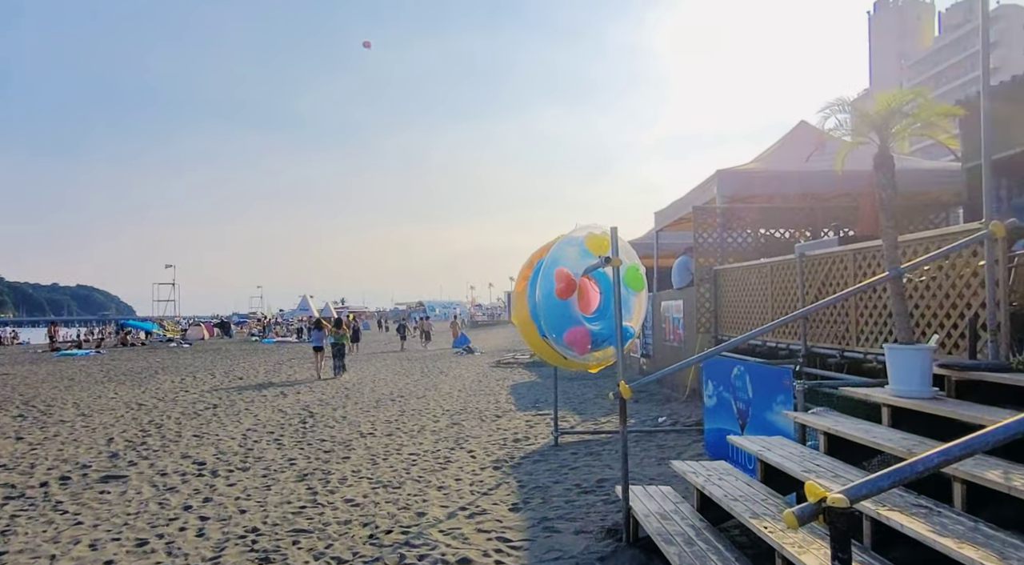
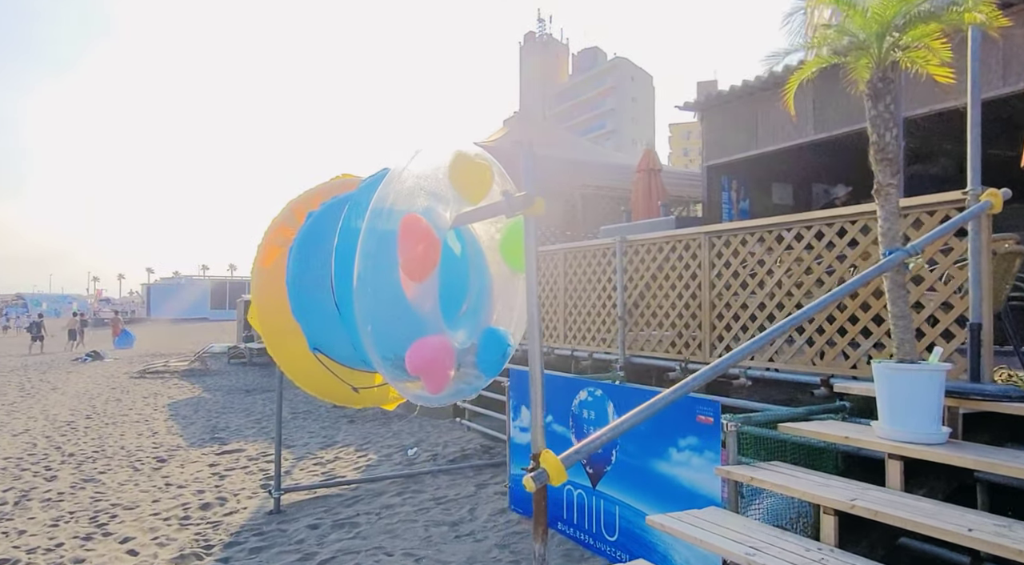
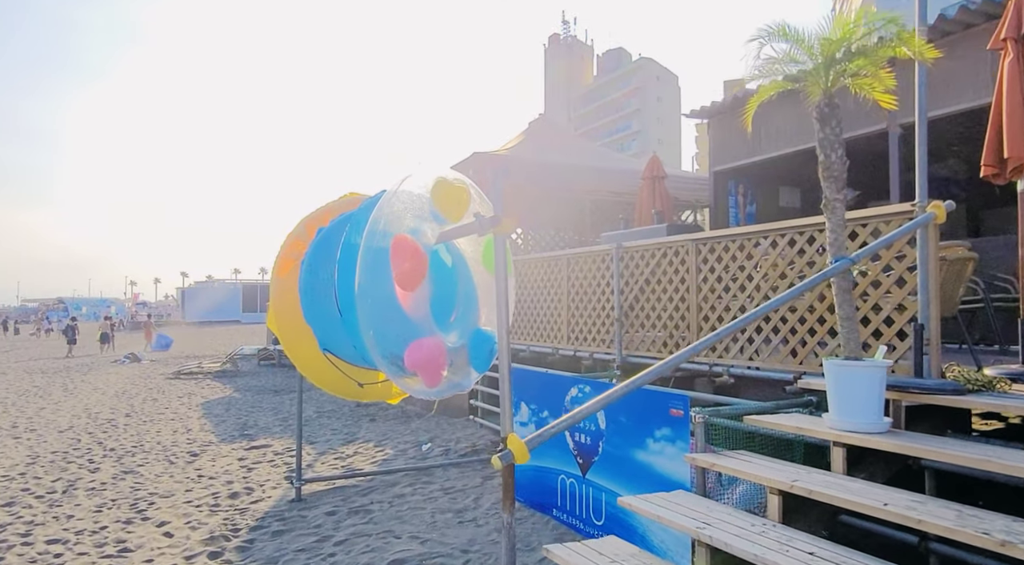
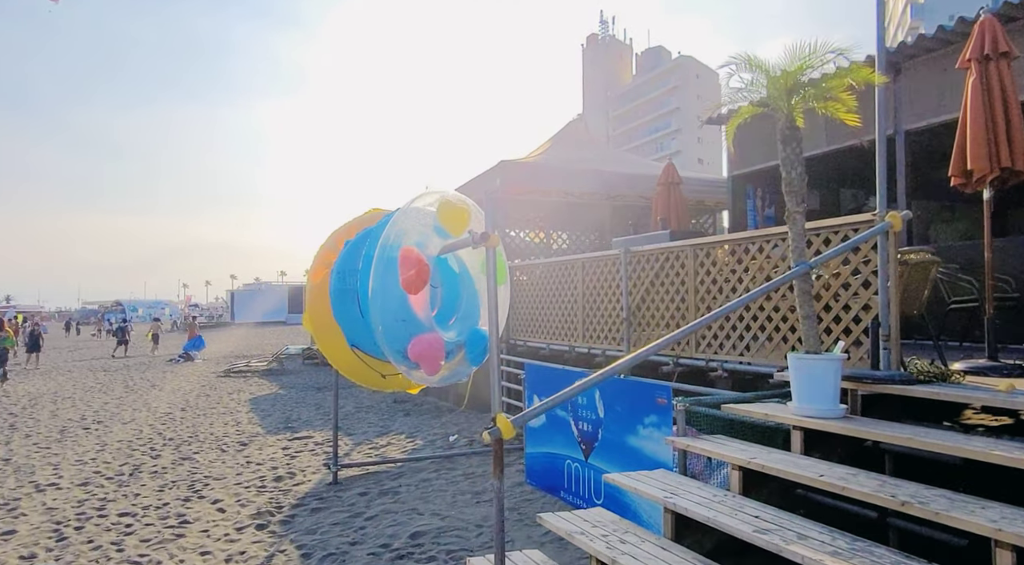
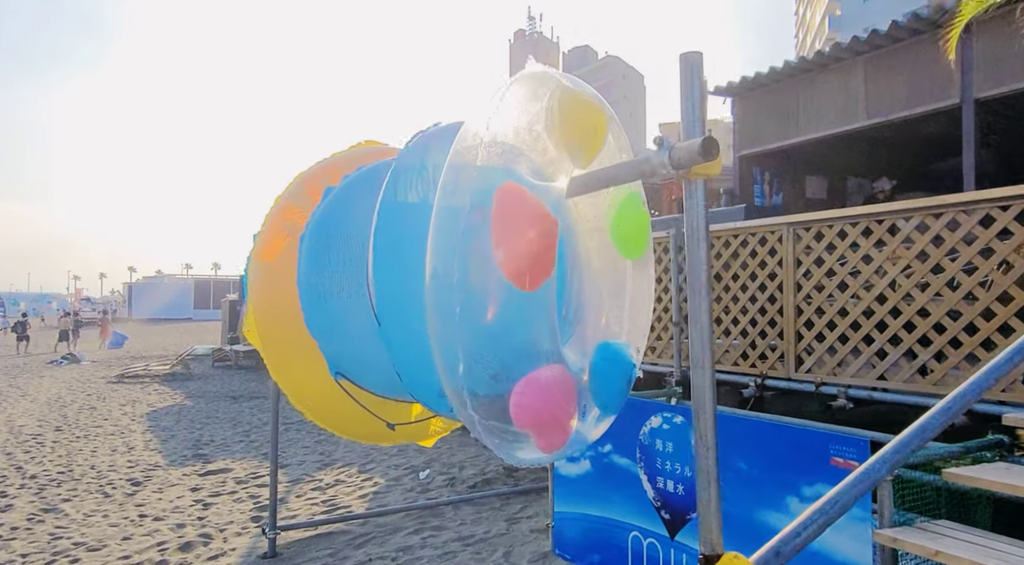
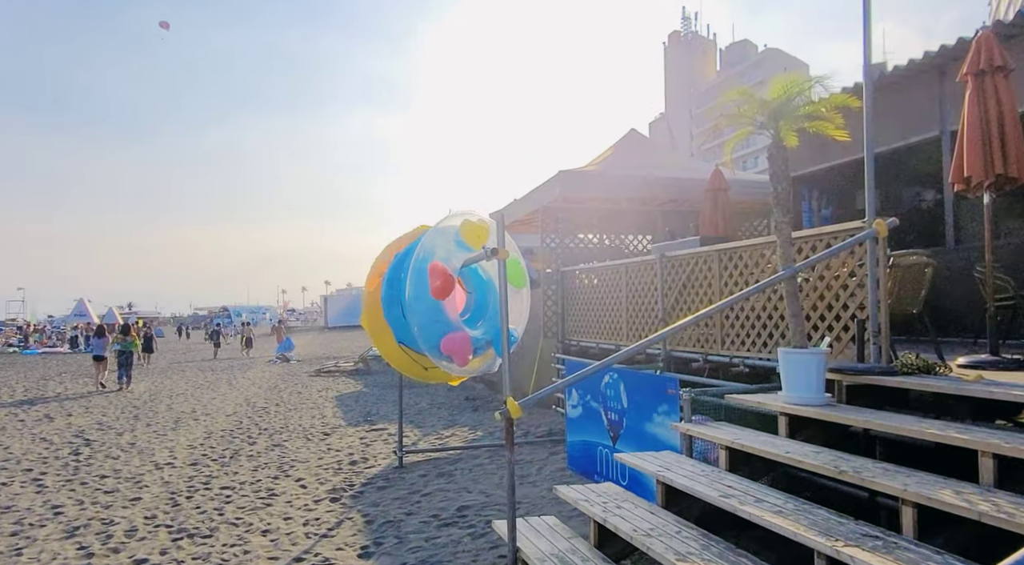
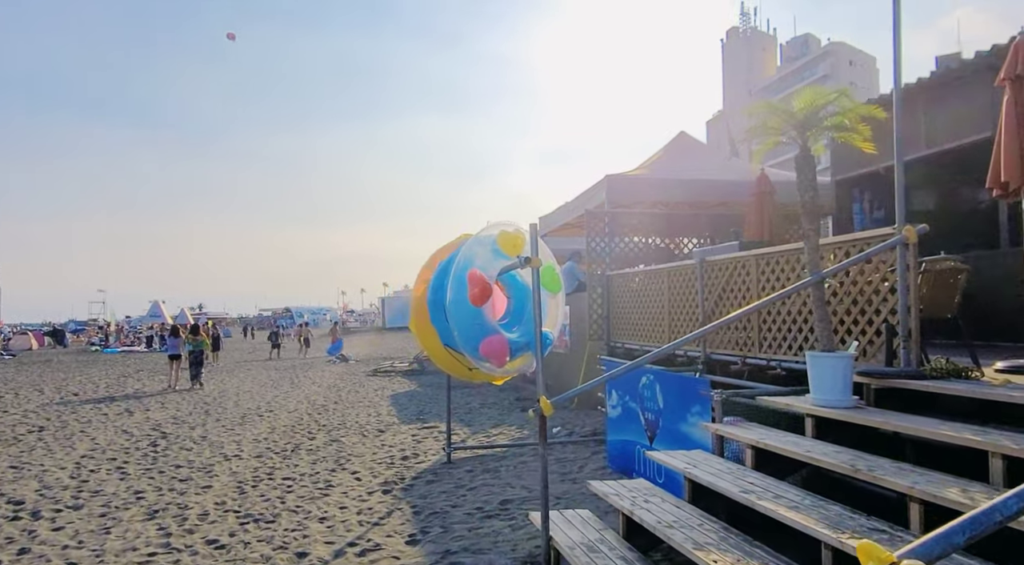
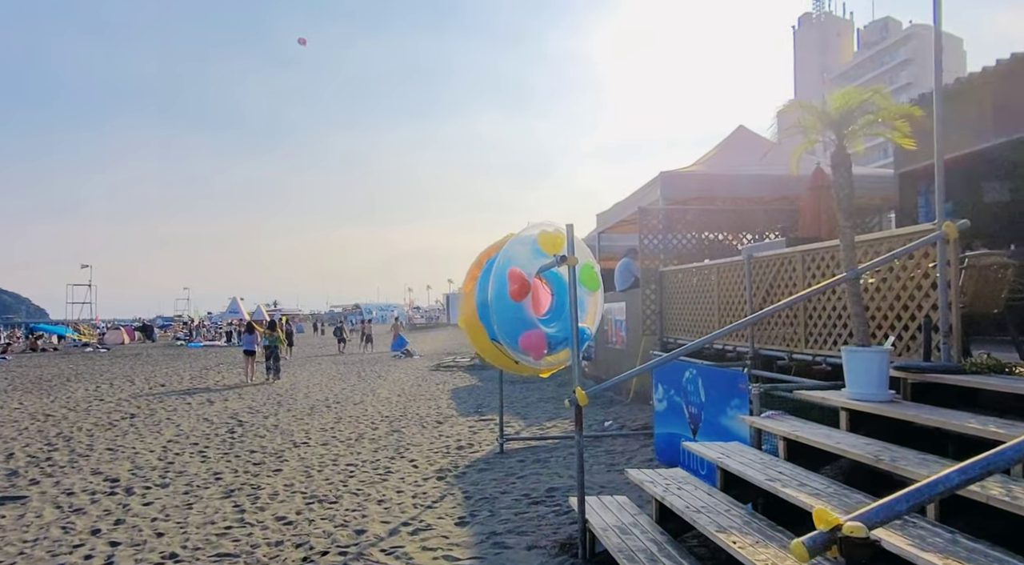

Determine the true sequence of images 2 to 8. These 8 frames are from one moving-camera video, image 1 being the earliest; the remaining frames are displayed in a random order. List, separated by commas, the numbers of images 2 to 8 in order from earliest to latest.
8, 7, 6, 4, 3, 2, 5
